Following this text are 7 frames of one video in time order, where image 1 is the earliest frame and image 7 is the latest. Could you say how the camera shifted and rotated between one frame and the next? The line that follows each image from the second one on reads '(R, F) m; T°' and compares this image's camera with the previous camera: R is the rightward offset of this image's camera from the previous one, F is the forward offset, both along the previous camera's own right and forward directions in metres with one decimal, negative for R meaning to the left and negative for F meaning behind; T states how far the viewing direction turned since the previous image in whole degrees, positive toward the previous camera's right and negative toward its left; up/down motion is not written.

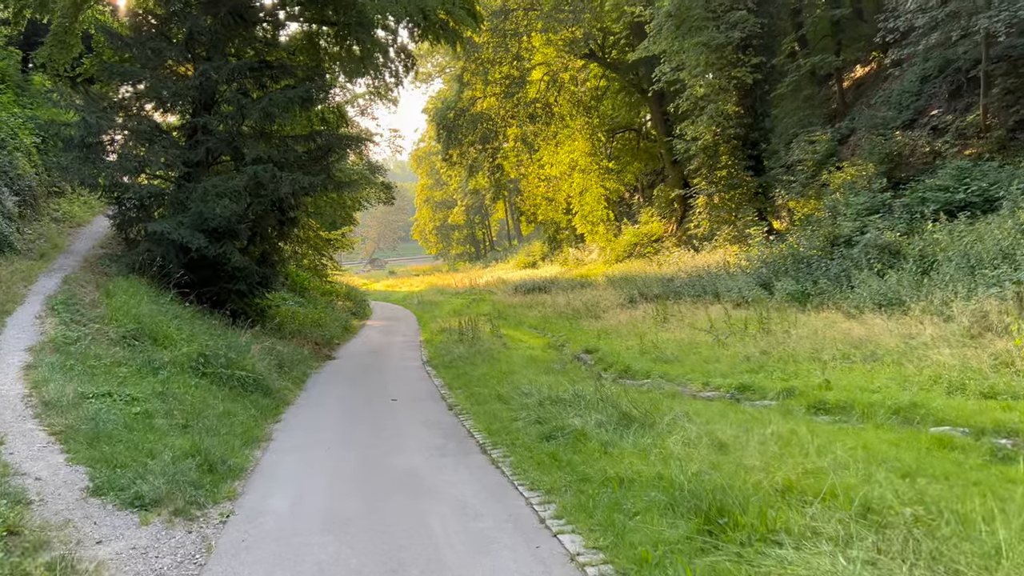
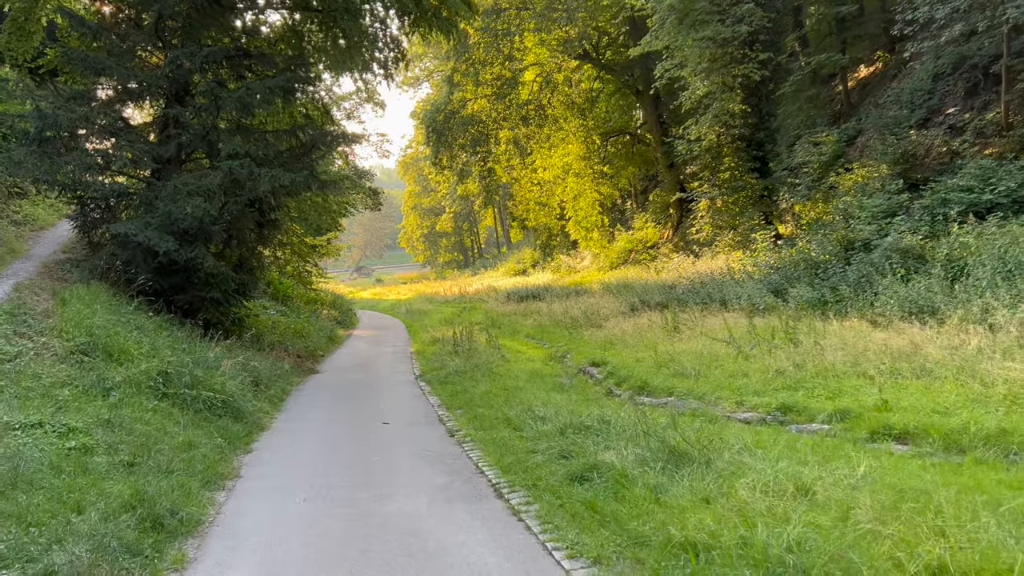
(-0.2, +0.9) m; +1°
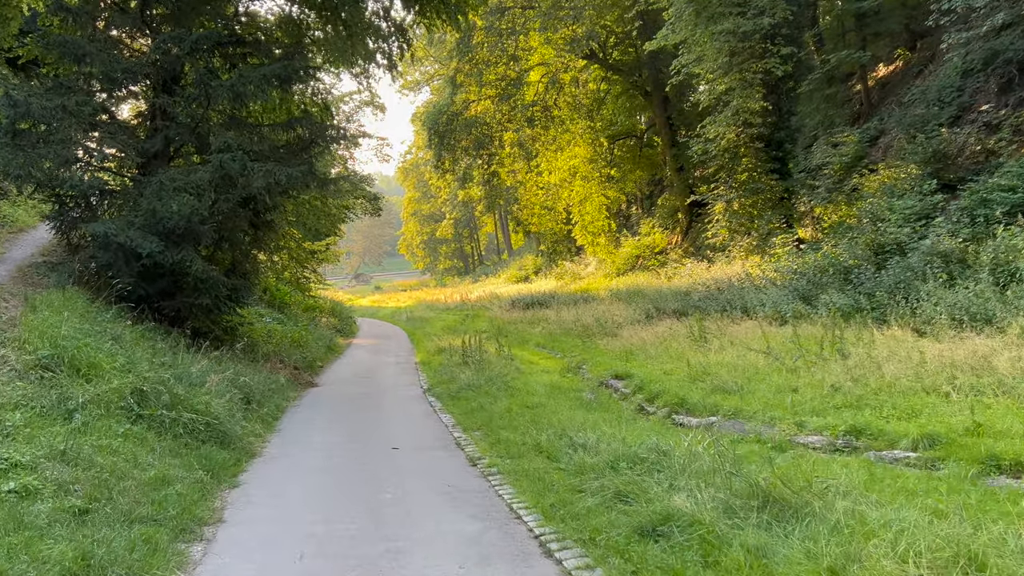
(-0.2, +0.9) m; 0°
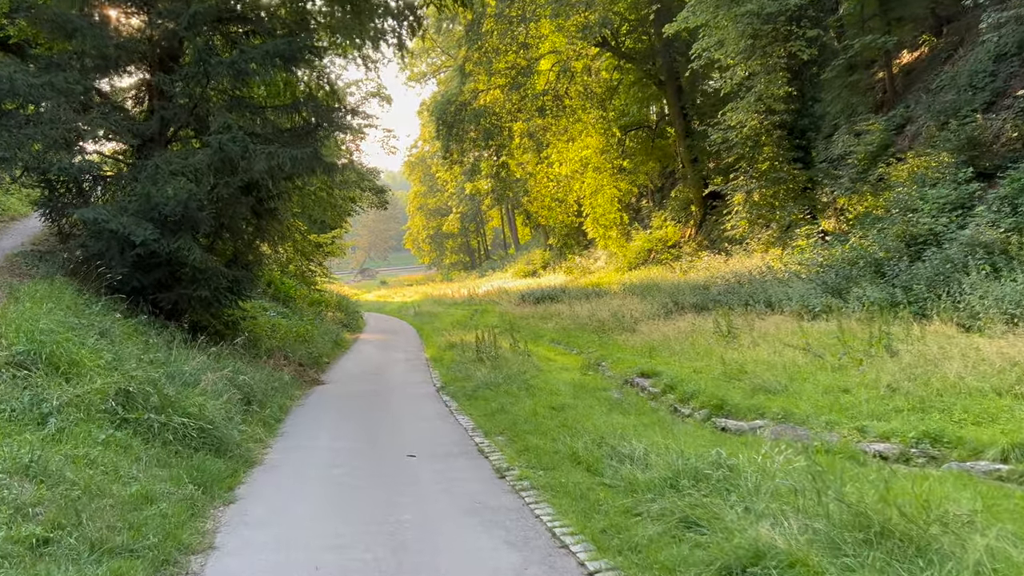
(-0.2, +0.6) m; 0°
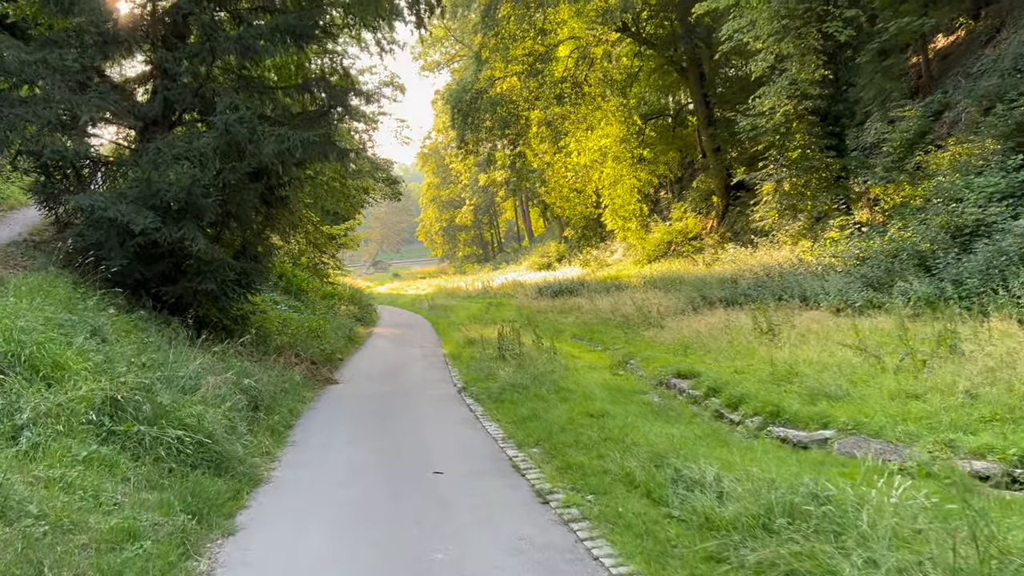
(-0.2, +0.6) m; -1°
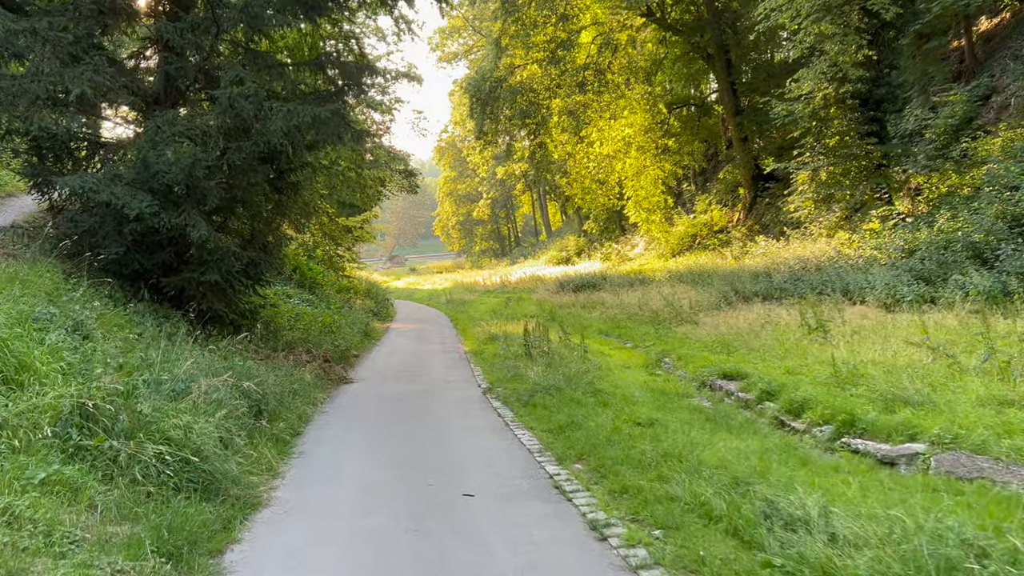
(-0.1, +0.7) m; -1°
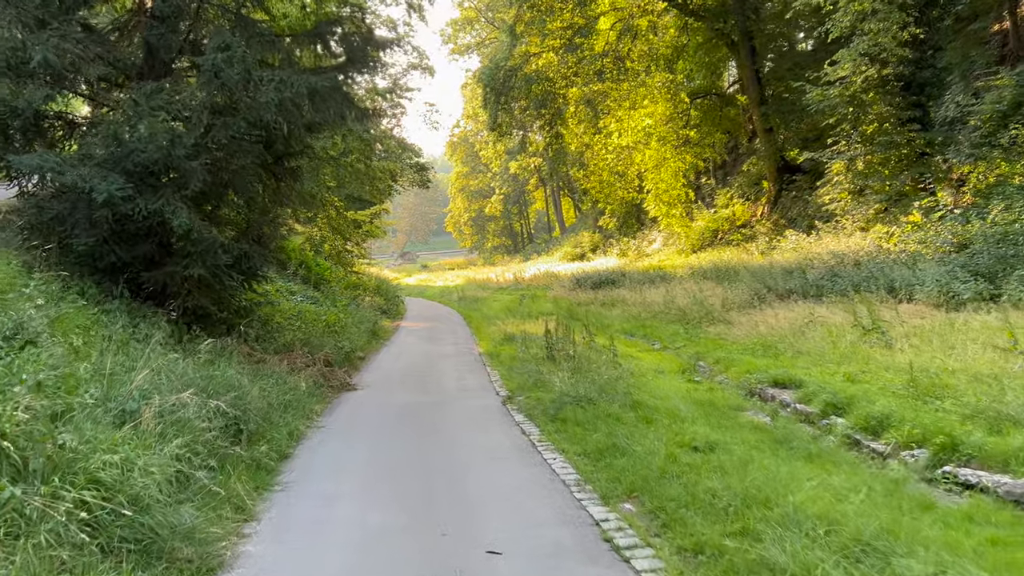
(-0.1, +0.9) m; -1°
